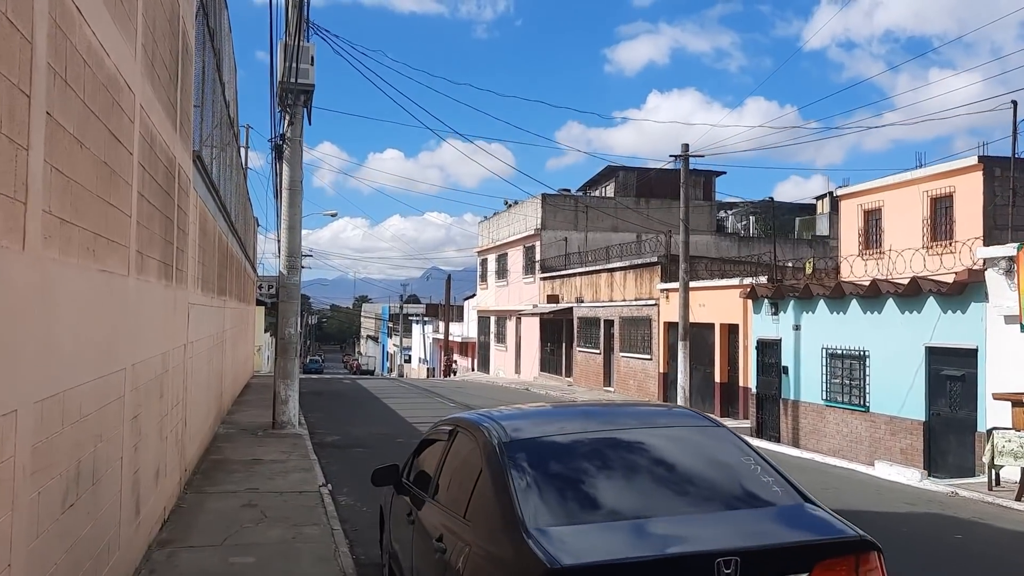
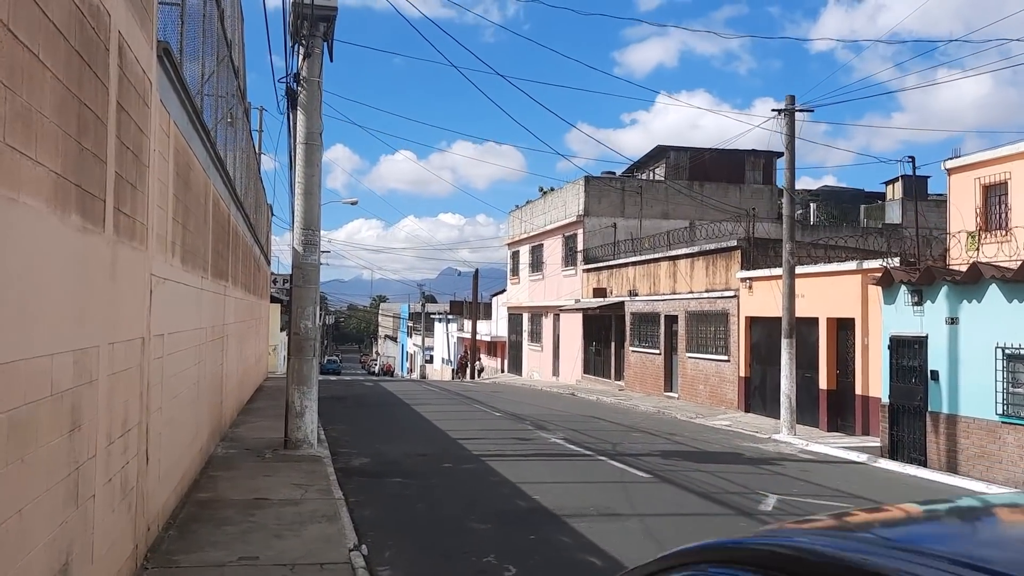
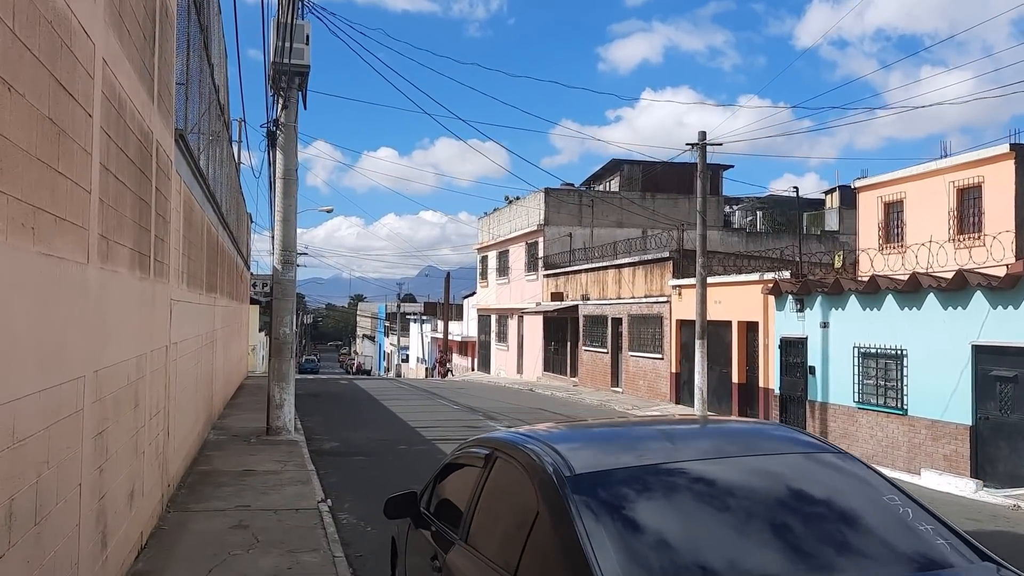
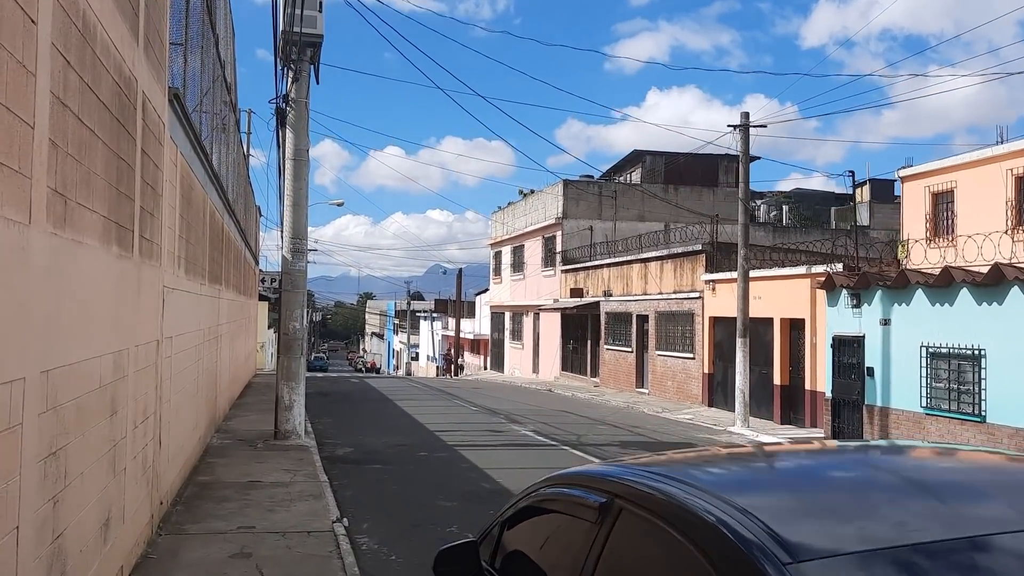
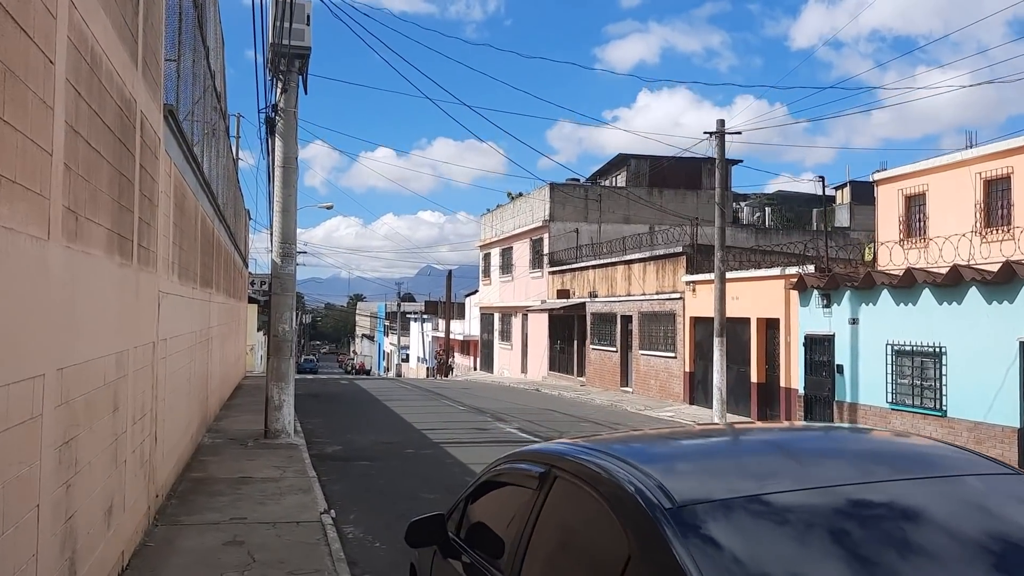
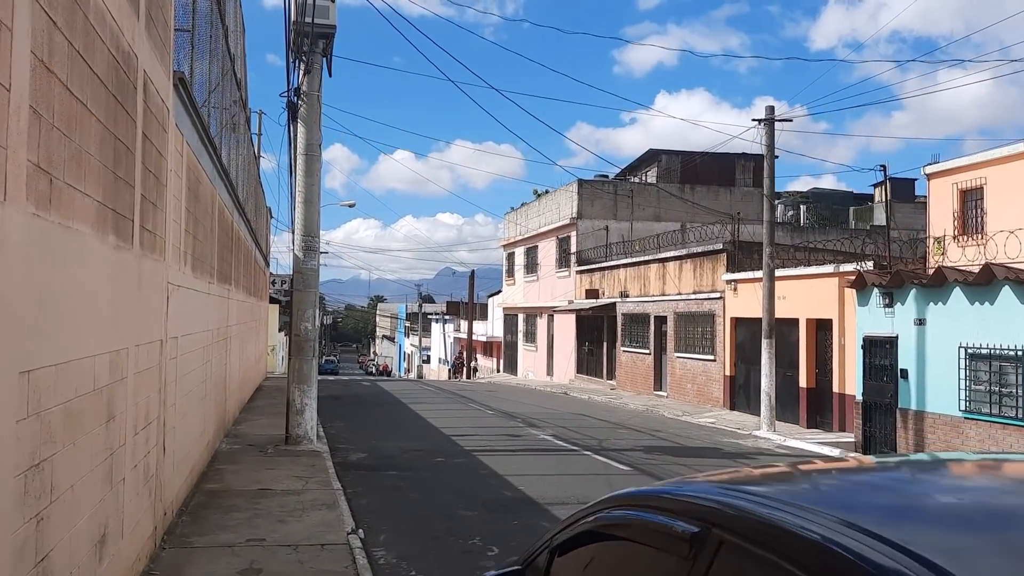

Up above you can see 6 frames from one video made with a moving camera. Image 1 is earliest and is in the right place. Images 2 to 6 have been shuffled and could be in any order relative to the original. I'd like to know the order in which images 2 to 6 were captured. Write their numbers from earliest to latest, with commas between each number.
3, 5, 4, 6, 2
